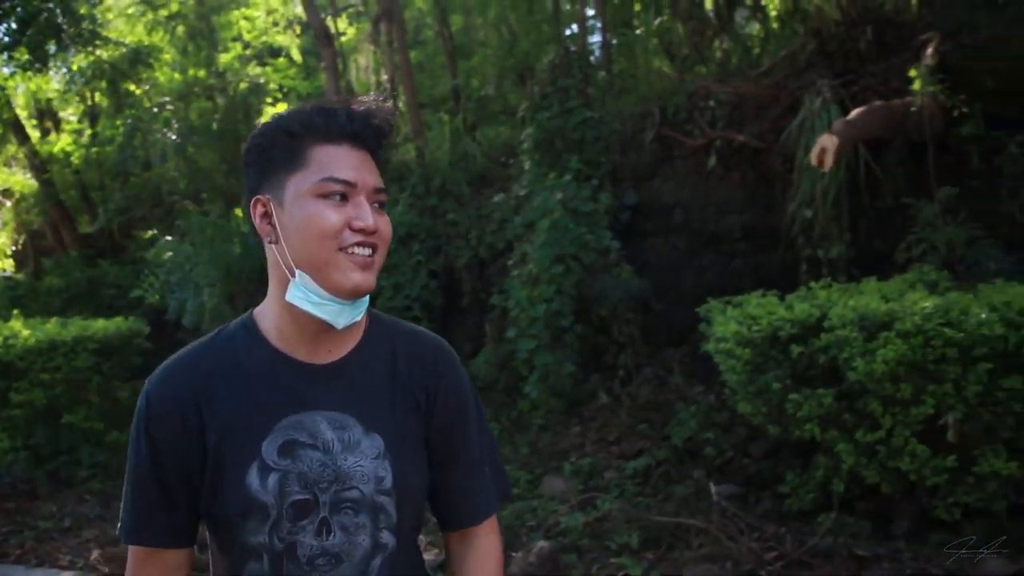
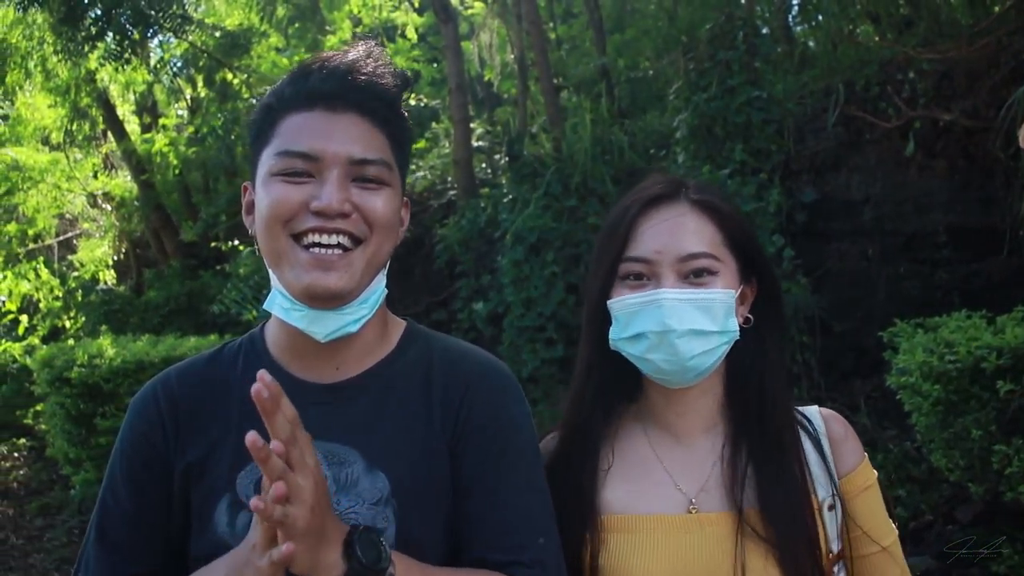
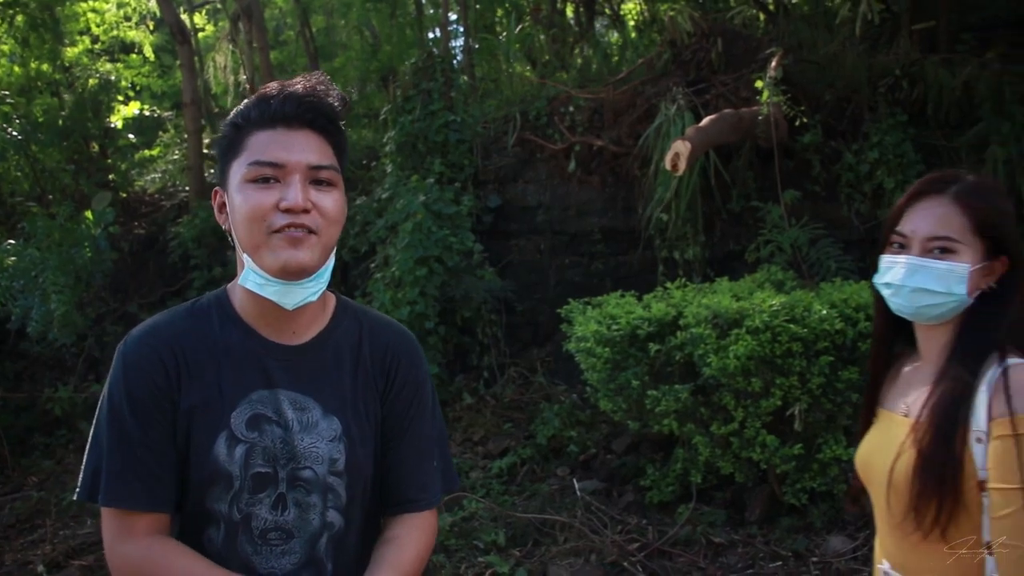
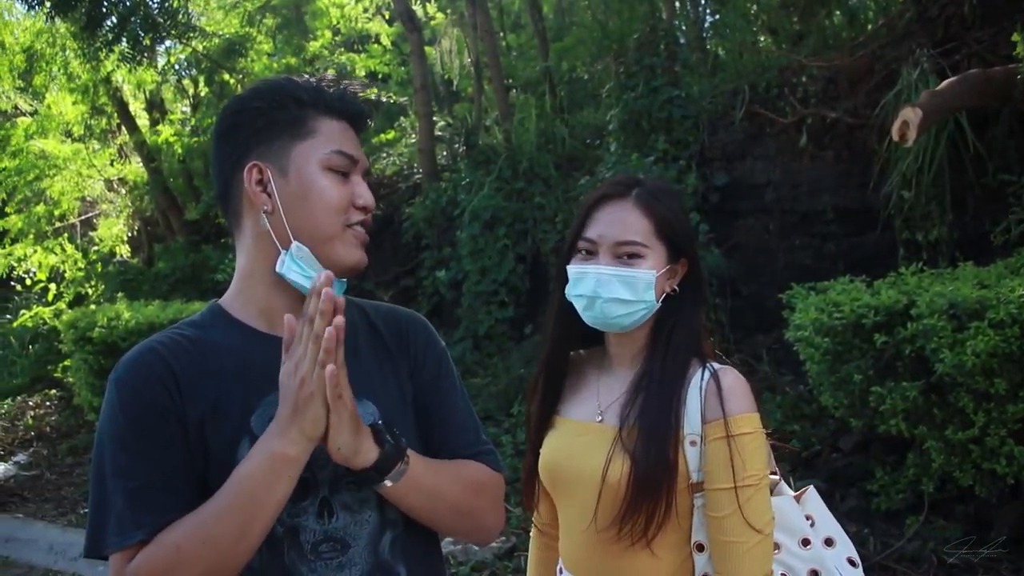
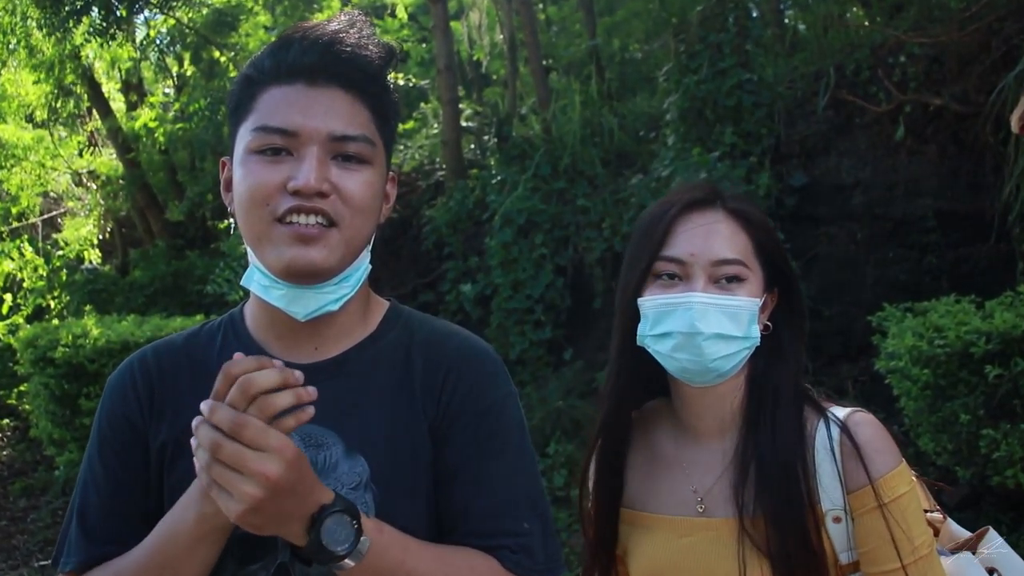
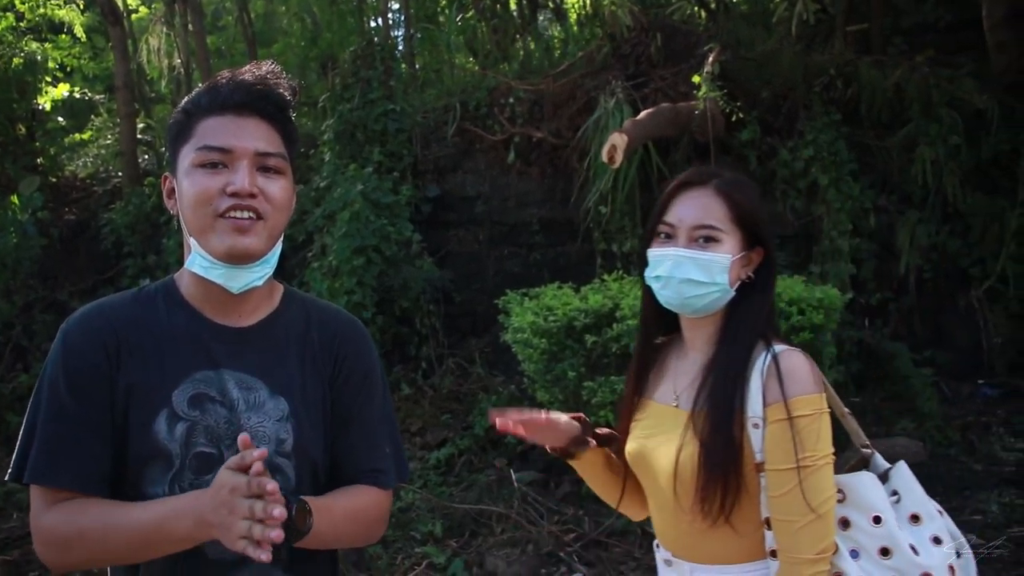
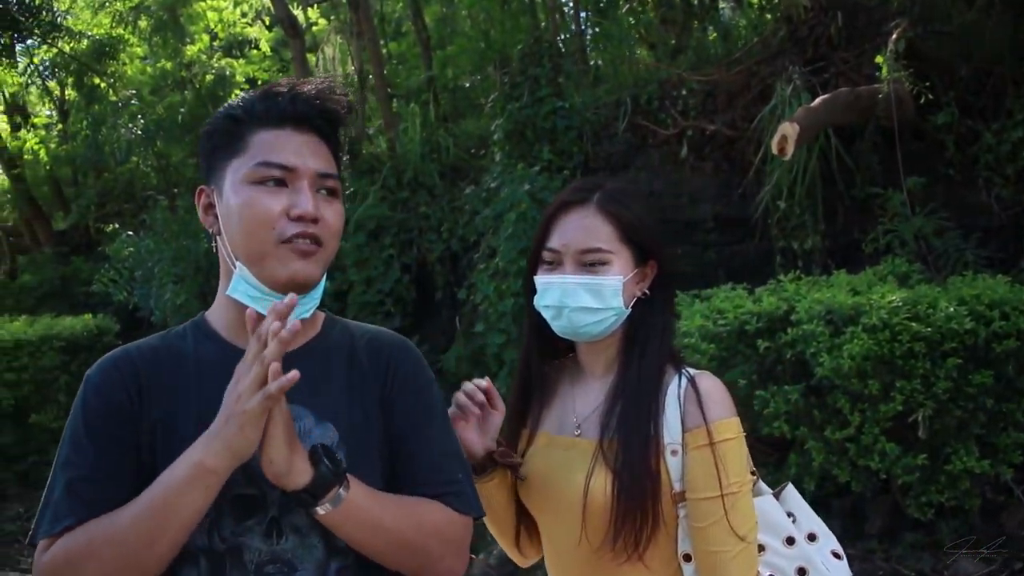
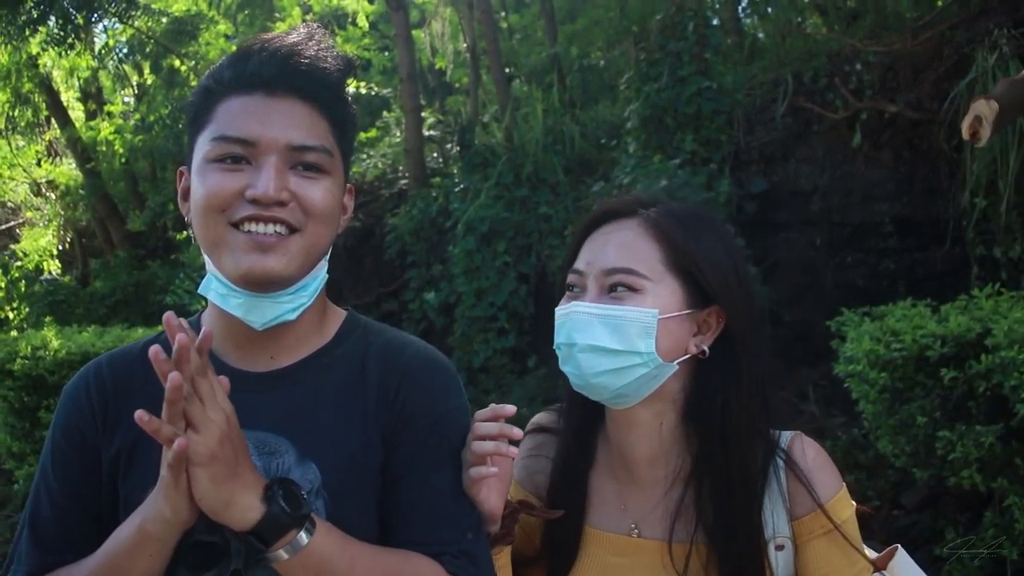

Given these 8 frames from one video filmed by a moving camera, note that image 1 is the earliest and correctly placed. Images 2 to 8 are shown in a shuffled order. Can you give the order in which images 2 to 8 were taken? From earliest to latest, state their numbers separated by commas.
3, 6, 7, 4, 5, 8, 2
